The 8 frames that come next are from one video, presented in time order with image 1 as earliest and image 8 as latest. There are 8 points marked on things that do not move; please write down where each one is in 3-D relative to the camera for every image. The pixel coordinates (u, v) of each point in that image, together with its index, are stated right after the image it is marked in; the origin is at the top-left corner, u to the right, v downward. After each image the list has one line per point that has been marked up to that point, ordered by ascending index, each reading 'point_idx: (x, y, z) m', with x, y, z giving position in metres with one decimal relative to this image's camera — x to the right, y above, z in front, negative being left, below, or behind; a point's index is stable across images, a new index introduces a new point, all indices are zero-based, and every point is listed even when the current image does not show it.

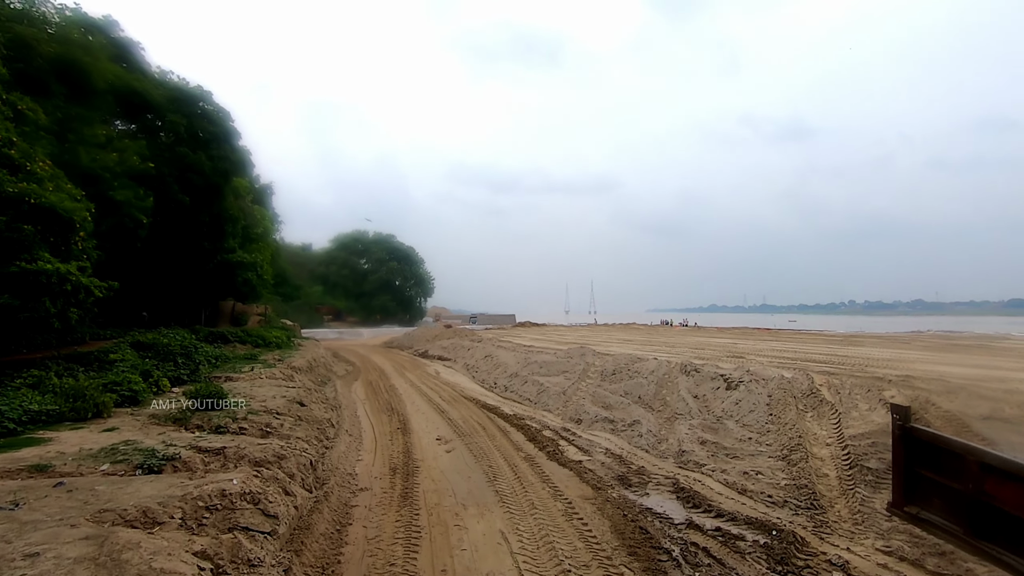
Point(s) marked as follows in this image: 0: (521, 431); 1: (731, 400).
0: (+0.1, -2.3, +8.8) m
1: (+3.9, -2.0, +9.7) m
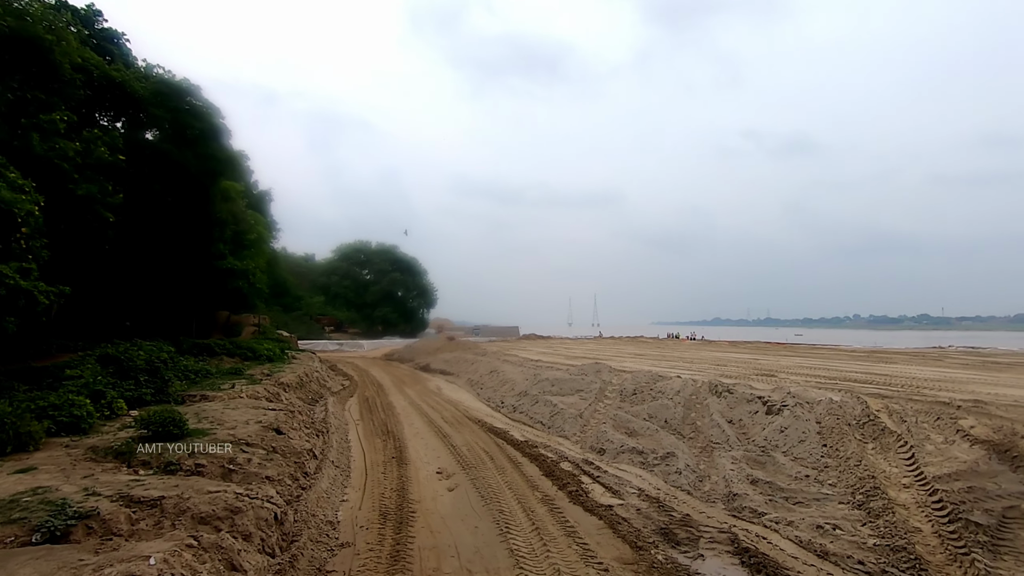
0: (+0.3, -2.5, +7.6) m
1: (+4.1, -2.2, +8.4) m
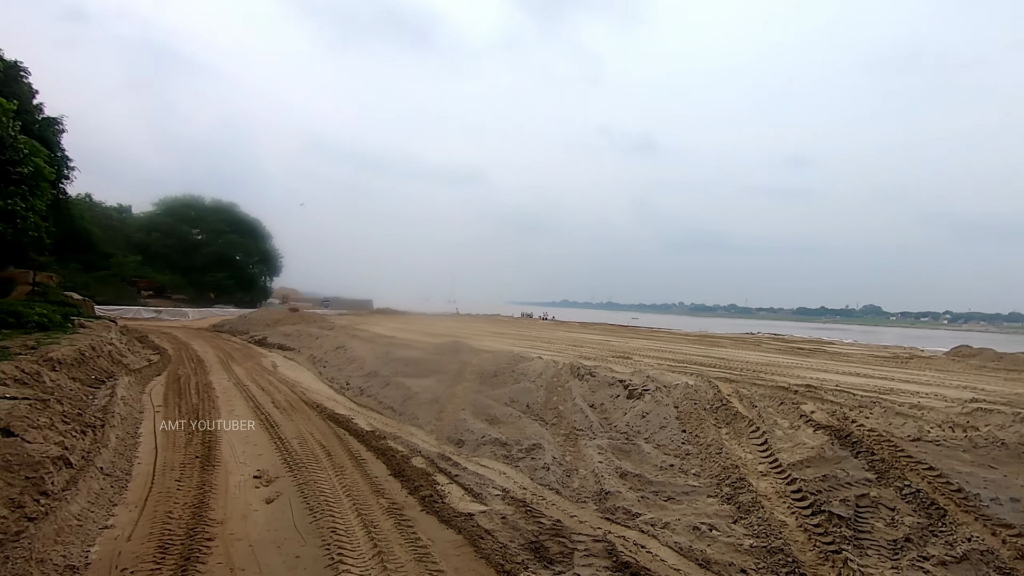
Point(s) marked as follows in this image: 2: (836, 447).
0: (-1.6, -2.0, +6.4) m
1: (+1.9, -1.9, +8.2) m
2: (+3.8, -1.9, +6.3) m
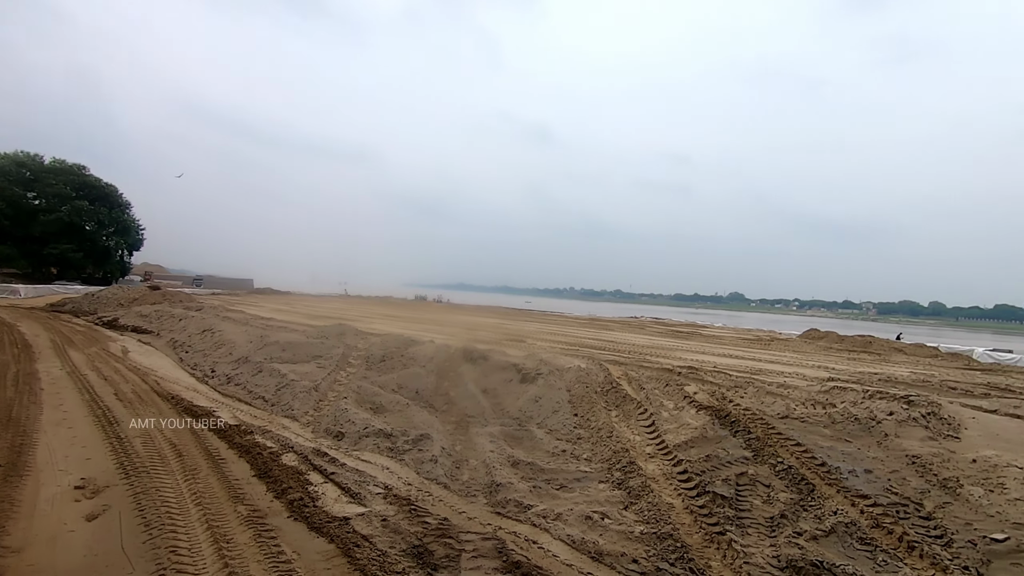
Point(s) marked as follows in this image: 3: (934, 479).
0: (-2.8, -1.8, +5.6) m
1: (+0.2, -1.6, +8.1) m
2: (+2.5, -1.7, +6.6) m
3: (+4.0, -1.8, +5.1) m
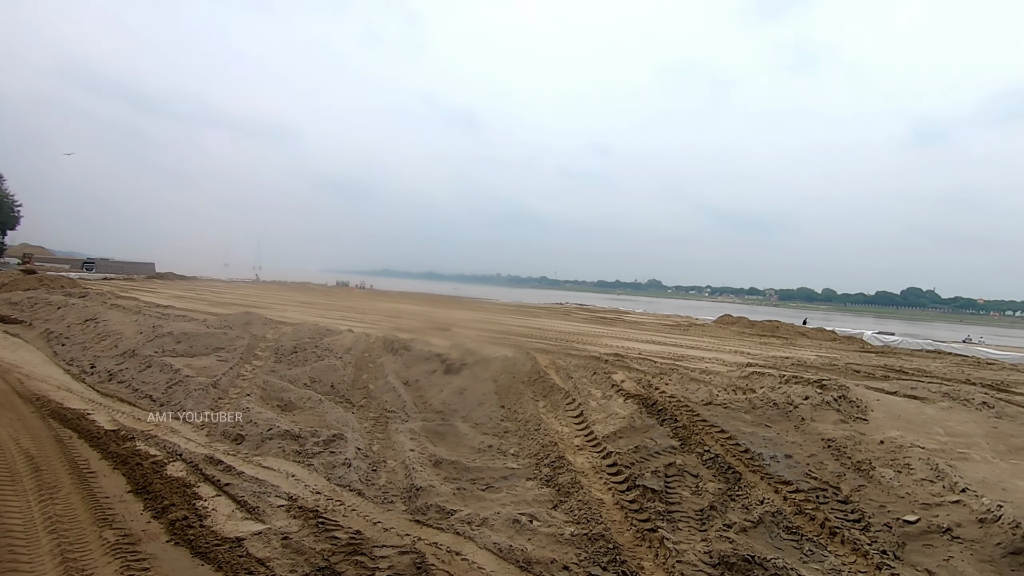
0: (-3.5, -1.6, +4.8) m
1: (-0.9, -1.4, +7.7) m
2: (+1.6, -1.5, +6.5) m
3: (+3.3, -1.7, +5.3) m
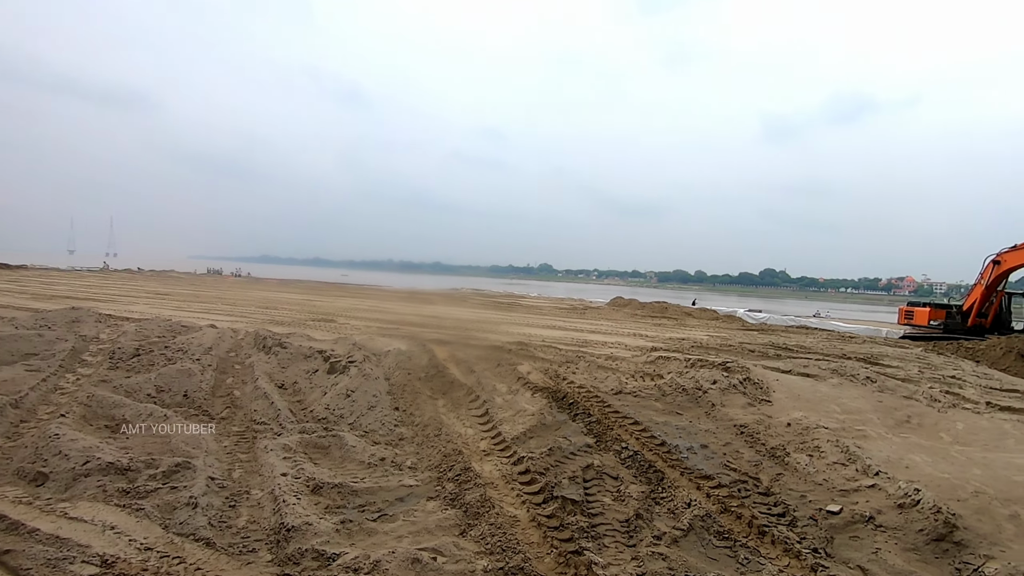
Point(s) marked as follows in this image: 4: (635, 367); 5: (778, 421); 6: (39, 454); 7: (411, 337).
0: (-4.2, -1.6, +3.3) m
1: (-2.2, -1.3, +6.6) m
2: (+0.5, -1.4, +6.0) m
3: (+2.4, -1.5, +5.1) m
4: (+1.7, -1.1, +7.5) m
5: (+2.8, -1.4, +5.7) m
6: (-4.1, -1.4, +4.6) m
7: (-1.7, -0.8, +9.2) m
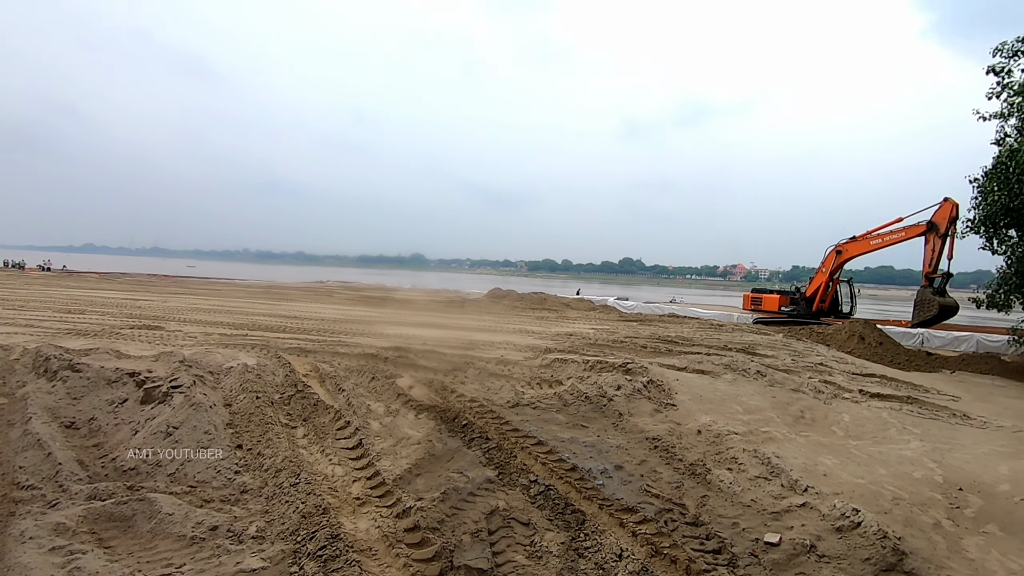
0: (-4.6, -1.7, +1.3) m
1: (-3.3, -1.3, +5.0) m
2: (-0.6, -1.4, +5.0) m
3: (+1.4, -1.5, +4.6) m
4: (+0.2, -1.1, +6.7) m
5: (+1.7, -1.4, +5.3) m
6: (-4.7, -1.5, +2.6) m
7: (-3.5, -0.8, +7.6) m
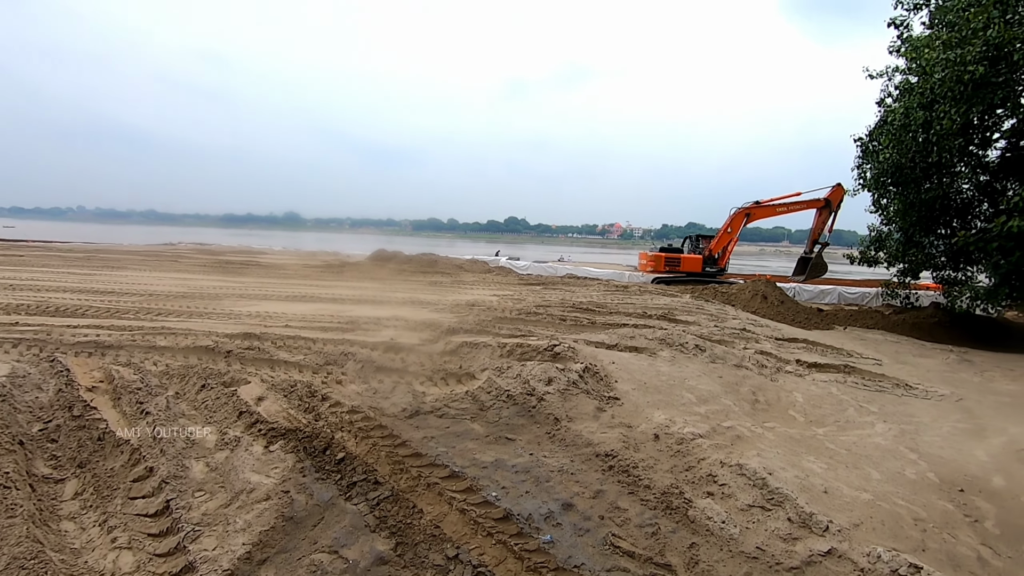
0: (-4.3, -1.9, -1.1) m
1: (-3.9, -1.2, +2.7) m
2: (-1.2, -1.2, +3.3) m
3: (+0.9, -1.3, +3.4) m
4: (-0.8, -0.7, +5.2) m
5: (+1.0, -1.1, +4.1) m
6: (-4.7, -1.6, +0.1) m
7: (-4.6, -0.5, +5.2) m
